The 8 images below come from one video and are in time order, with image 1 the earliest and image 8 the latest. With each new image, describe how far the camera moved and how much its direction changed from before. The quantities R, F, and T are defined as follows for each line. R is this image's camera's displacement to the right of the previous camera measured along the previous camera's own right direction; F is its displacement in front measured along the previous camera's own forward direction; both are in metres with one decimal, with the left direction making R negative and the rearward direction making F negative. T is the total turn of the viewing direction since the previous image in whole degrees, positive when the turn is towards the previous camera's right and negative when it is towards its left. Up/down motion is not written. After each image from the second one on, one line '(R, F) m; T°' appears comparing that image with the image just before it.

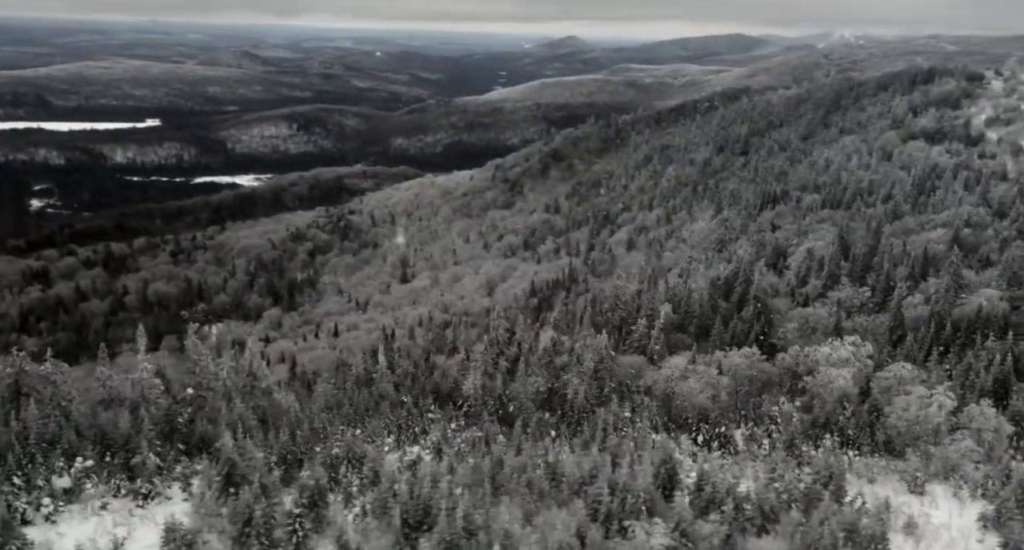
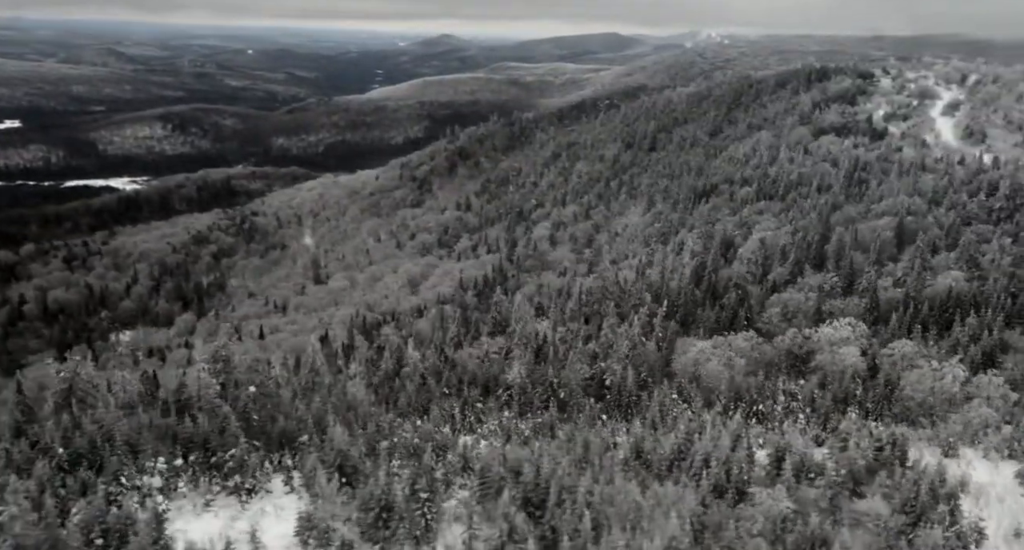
(-11.1, -0.2) m; +5°
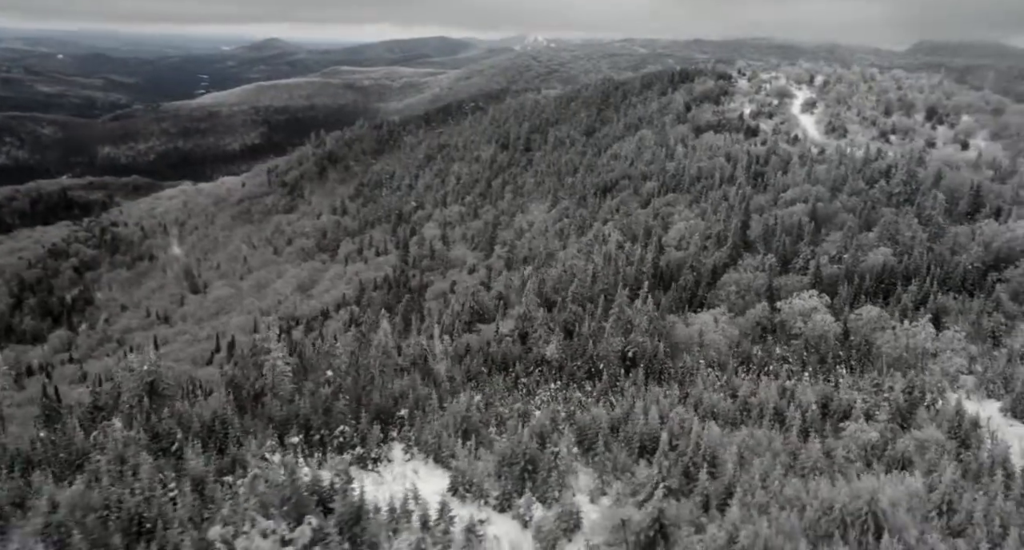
(-13.9, -2.2) m; +7°
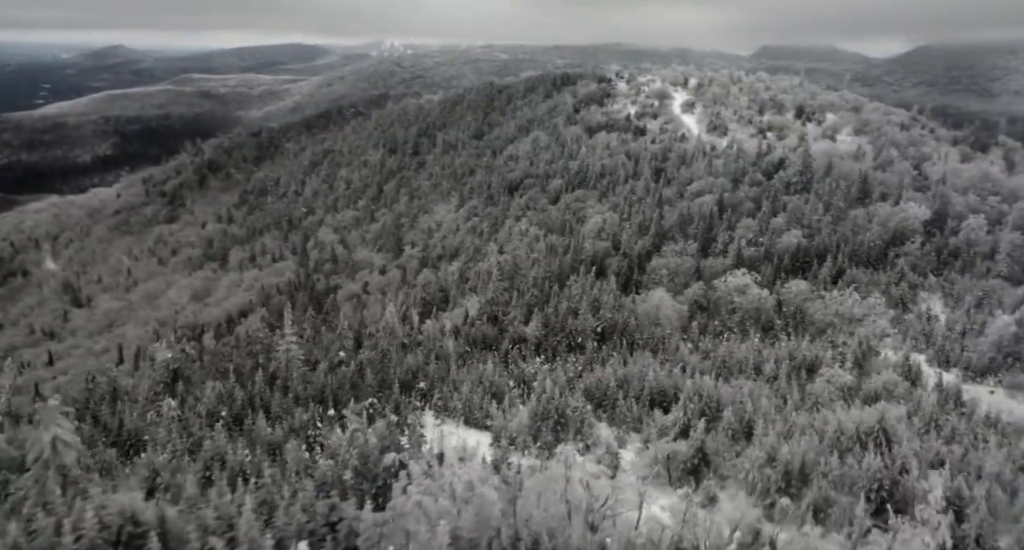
(-8.3, -2.7) m; +8°
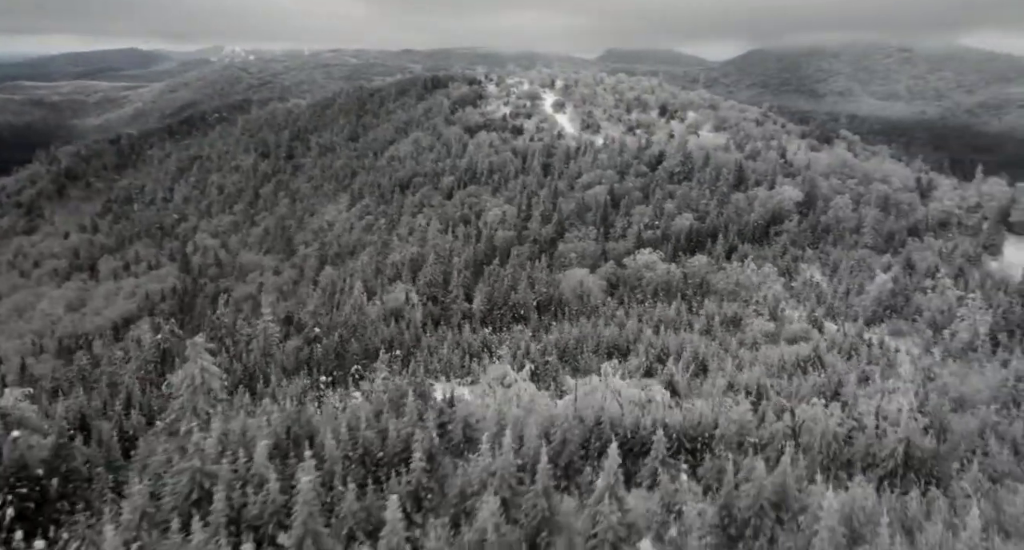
(-6.6, -3.3) m; +9°
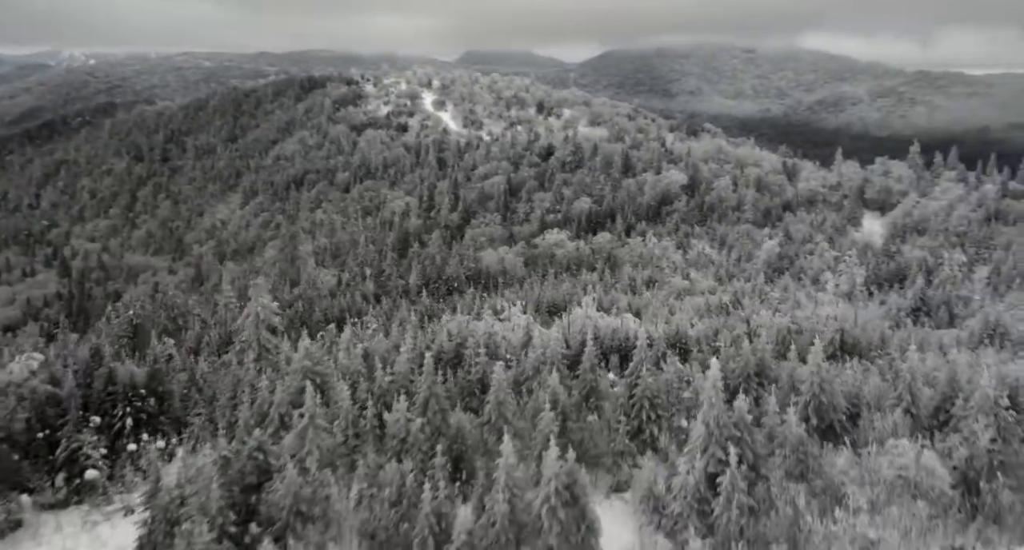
(-4.6, -3.3) m; +9°
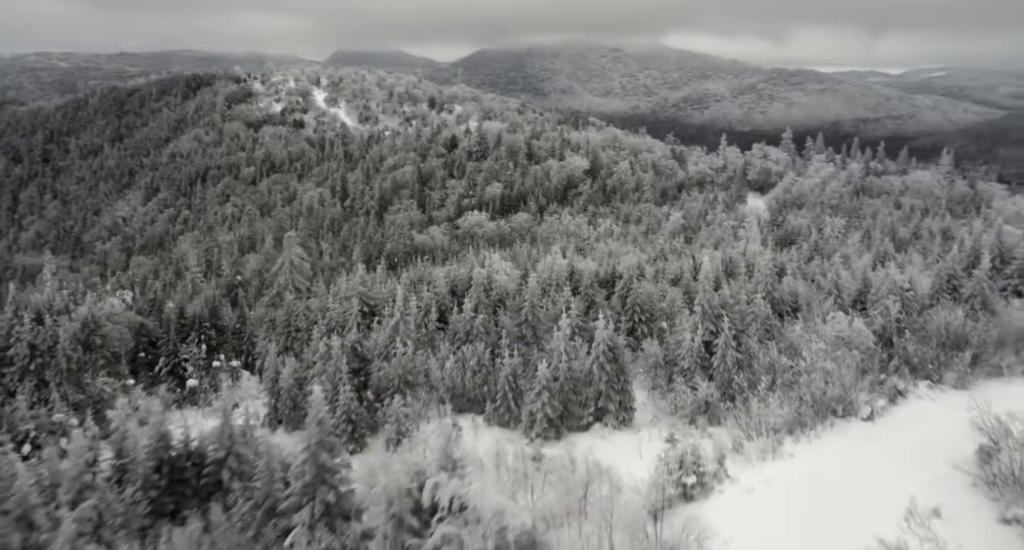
(-3.8, -3.6) m; +8°
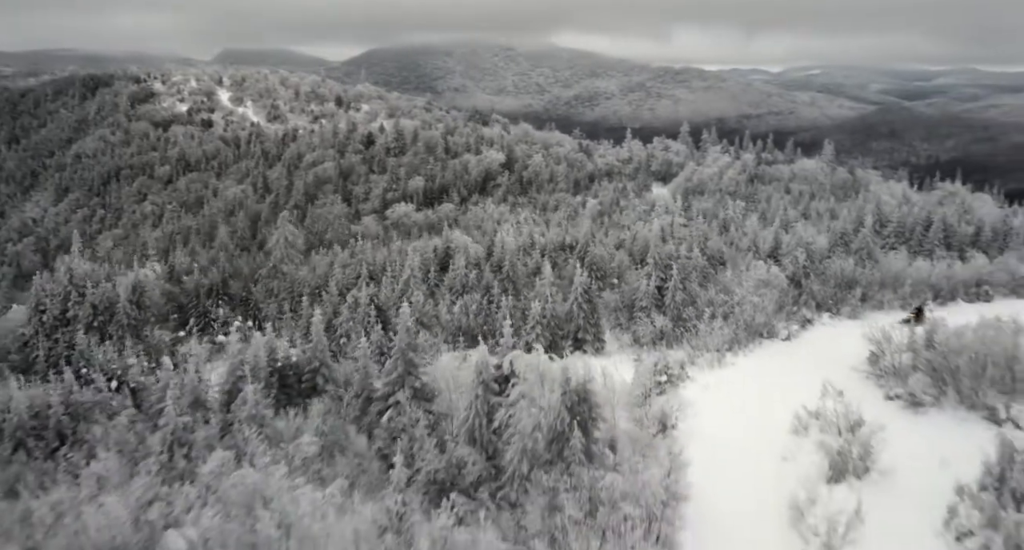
(-2.4, -3.3) m; +7°
